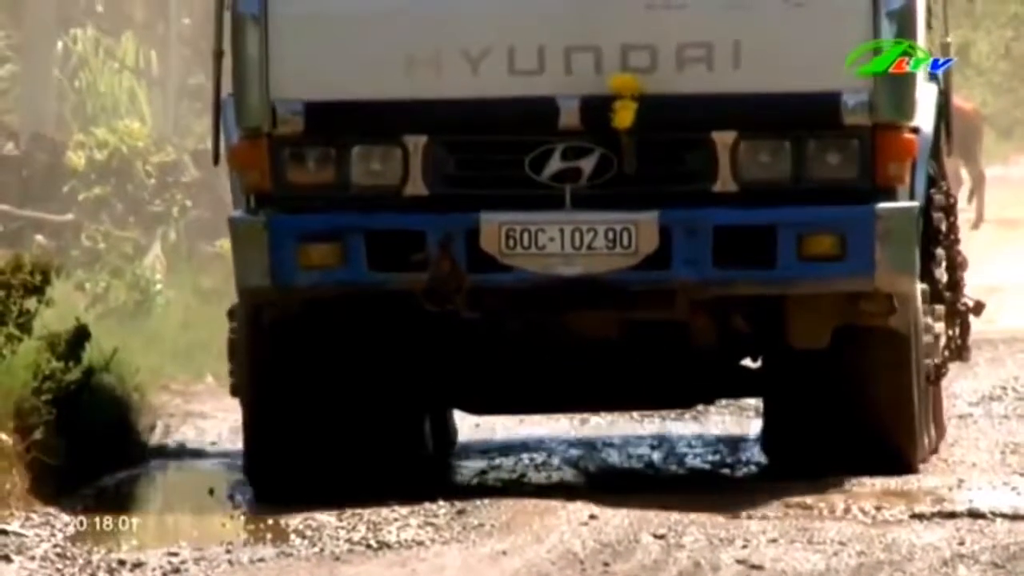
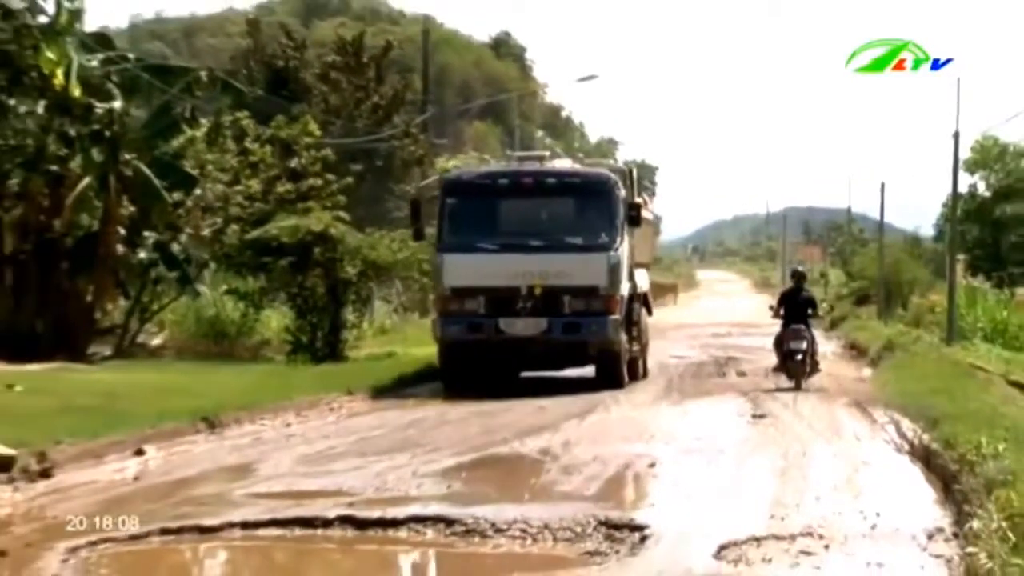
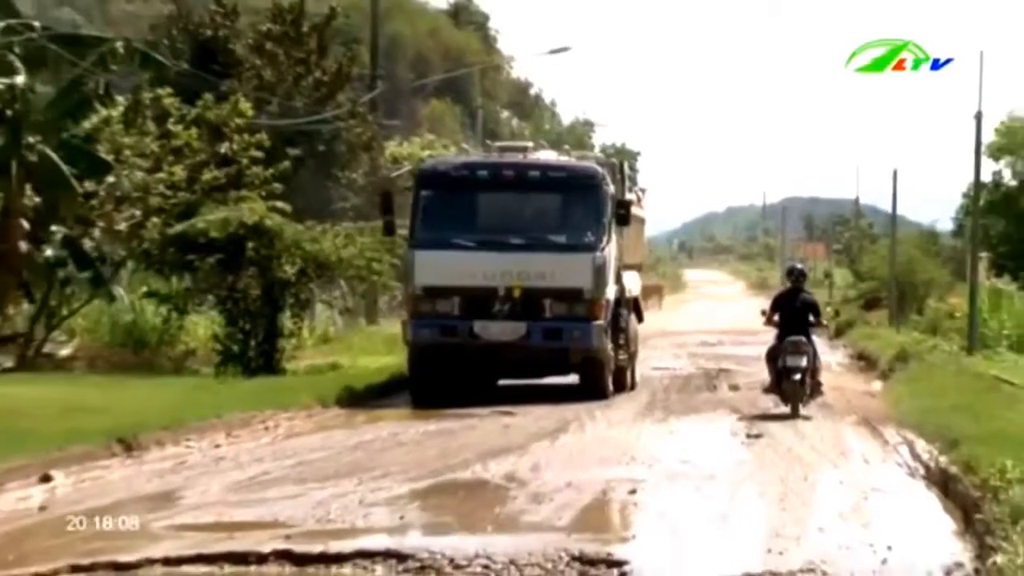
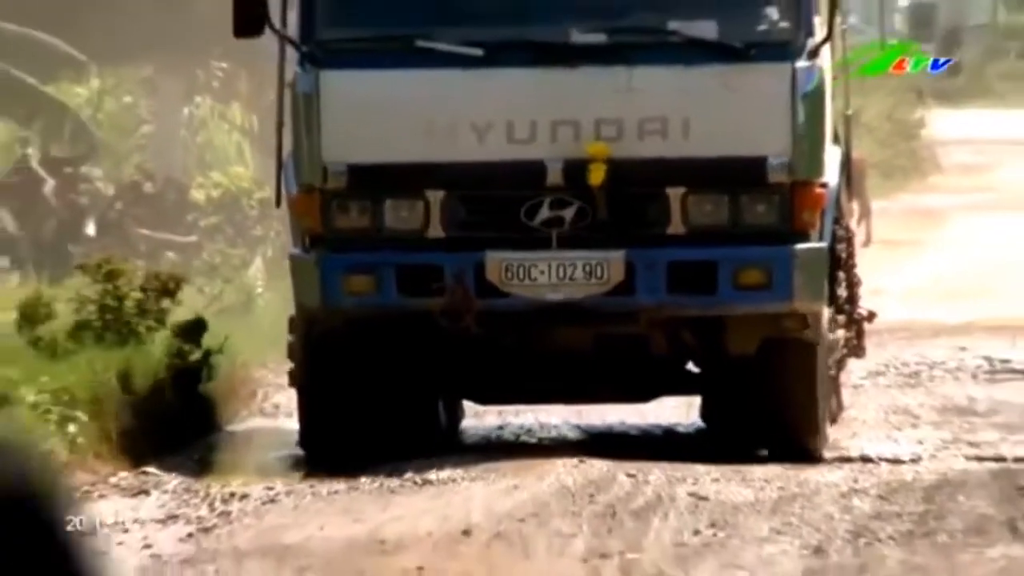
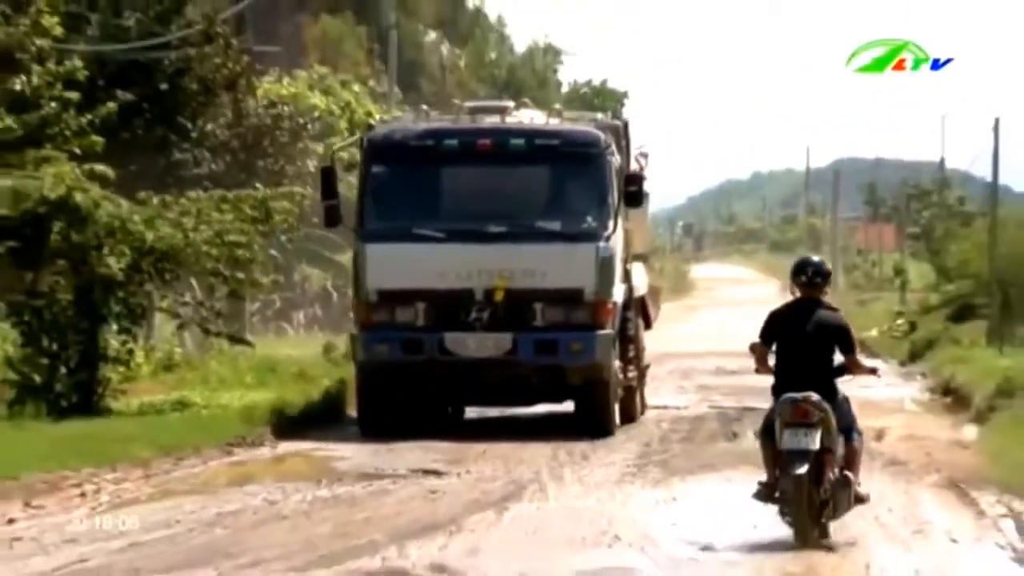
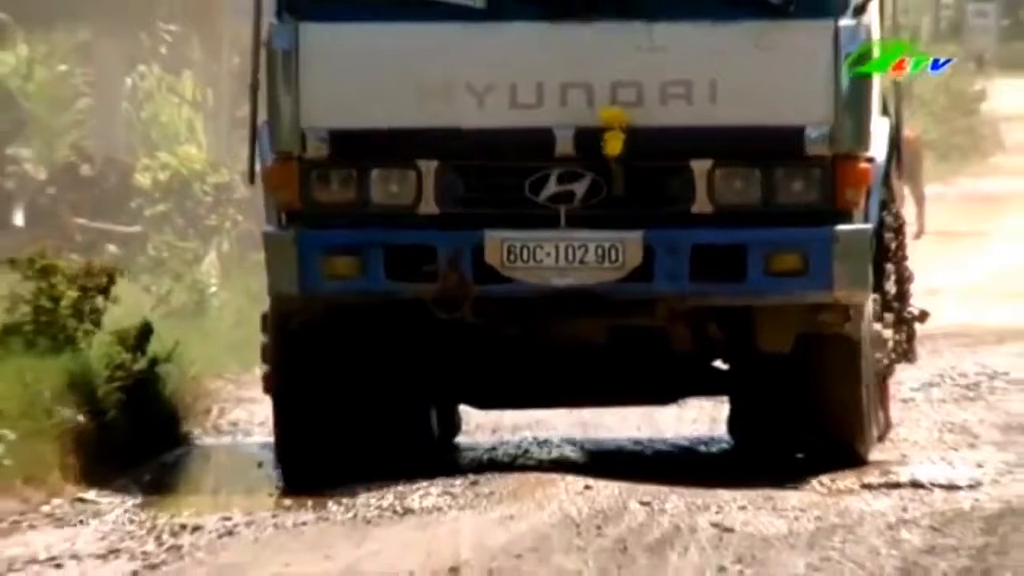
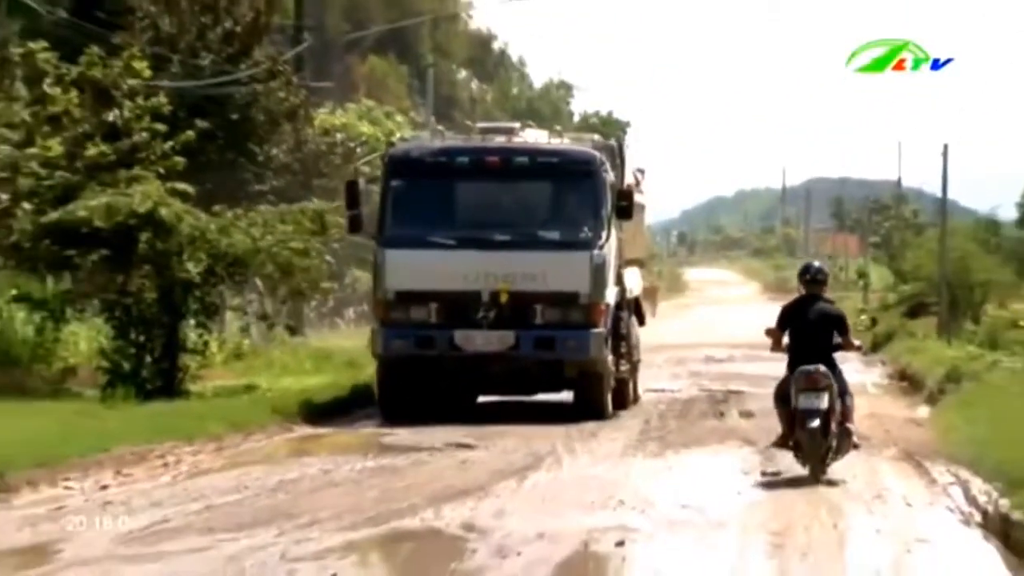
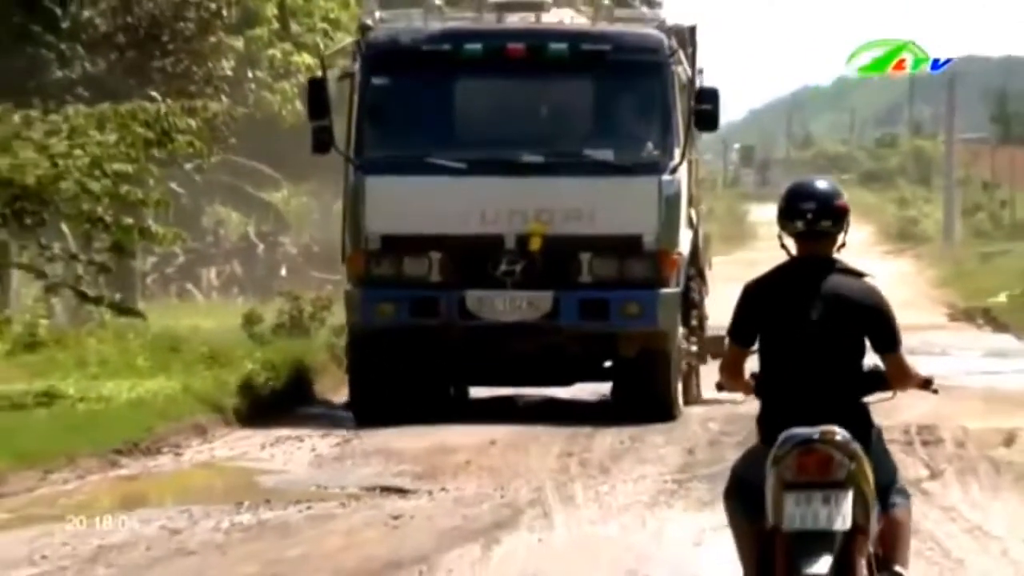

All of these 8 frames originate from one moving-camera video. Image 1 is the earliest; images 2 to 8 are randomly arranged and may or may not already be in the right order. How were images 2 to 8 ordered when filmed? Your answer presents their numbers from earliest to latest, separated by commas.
6, 4, 8, 5, 7, 3, 2
